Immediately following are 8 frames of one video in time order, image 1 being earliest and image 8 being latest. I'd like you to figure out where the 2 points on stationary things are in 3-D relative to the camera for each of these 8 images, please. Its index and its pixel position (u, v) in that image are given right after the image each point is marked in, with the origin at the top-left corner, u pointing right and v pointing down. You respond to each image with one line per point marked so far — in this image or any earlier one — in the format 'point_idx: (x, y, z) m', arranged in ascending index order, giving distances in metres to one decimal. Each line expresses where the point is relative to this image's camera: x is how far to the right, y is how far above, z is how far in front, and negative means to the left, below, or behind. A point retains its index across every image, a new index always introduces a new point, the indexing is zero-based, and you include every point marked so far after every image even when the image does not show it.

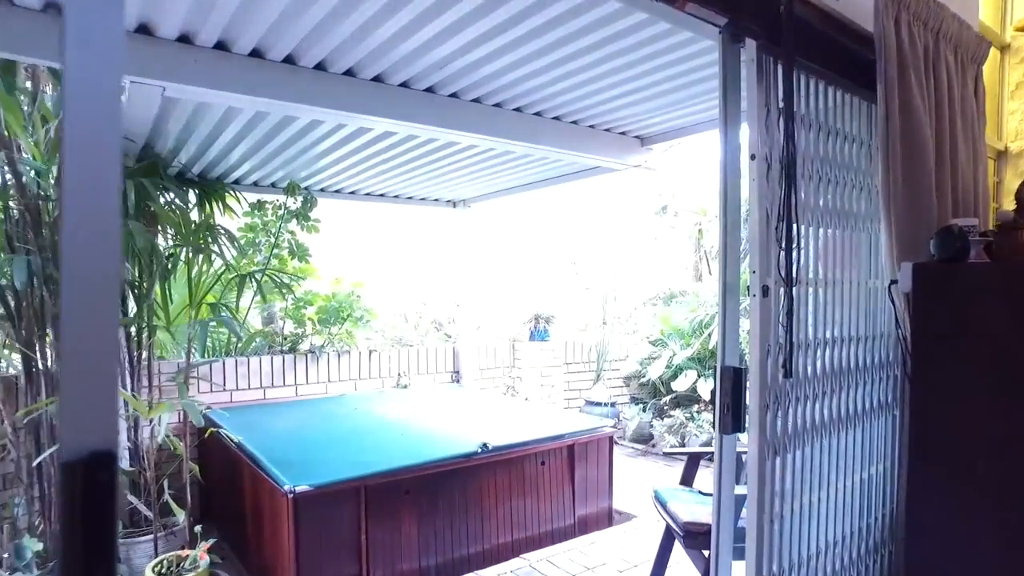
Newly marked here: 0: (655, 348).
0: (+1.1, -0.5, +5.1) m
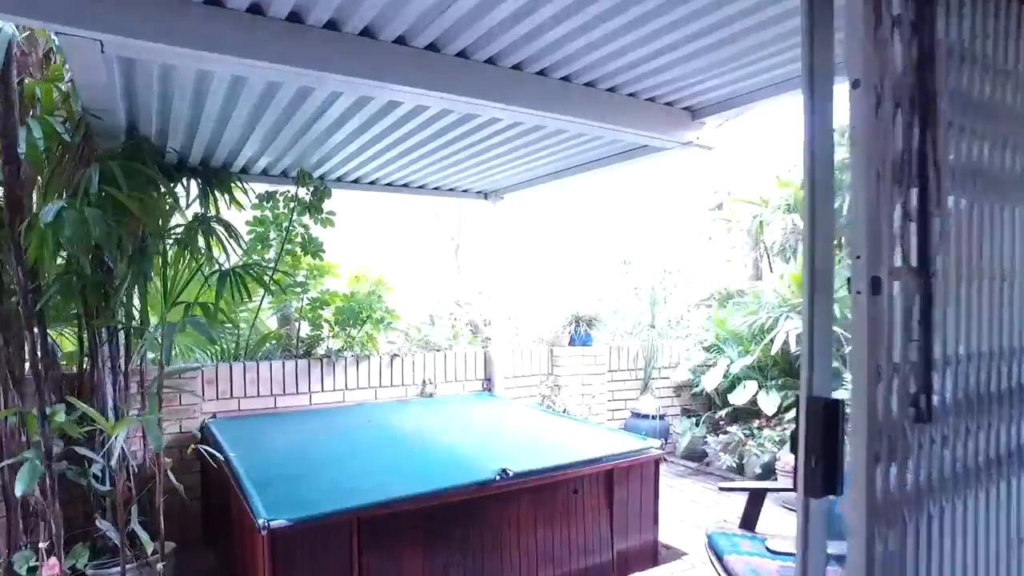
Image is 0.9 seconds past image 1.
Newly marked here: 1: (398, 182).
0: (+1.3, -0.4, +4.6) m
1: (-0.7, +0.6, +4.1) m
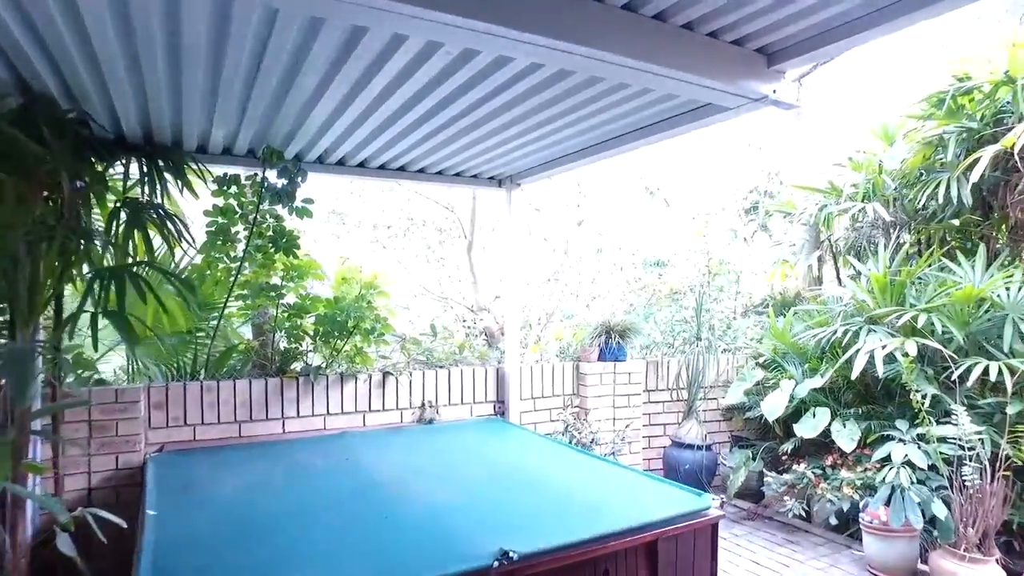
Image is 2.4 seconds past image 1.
0: (+1.4, -0.5, +3.8) m
1: (-0.6, +0.6, +3.5) m
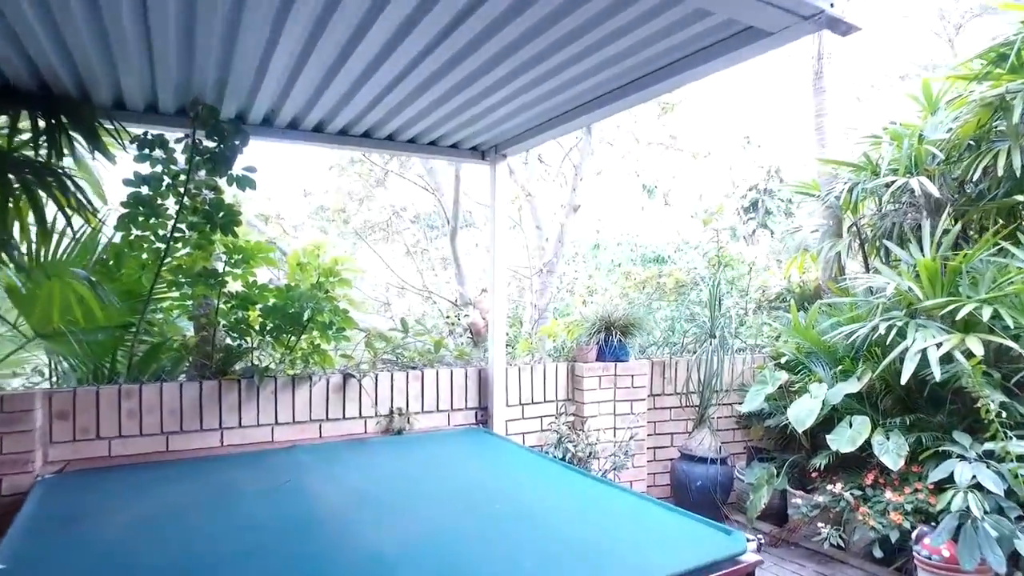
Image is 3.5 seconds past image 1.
0: (+1.3, -0.4, +3.3) m
1: (-0.7, +0.7, +2.9) m
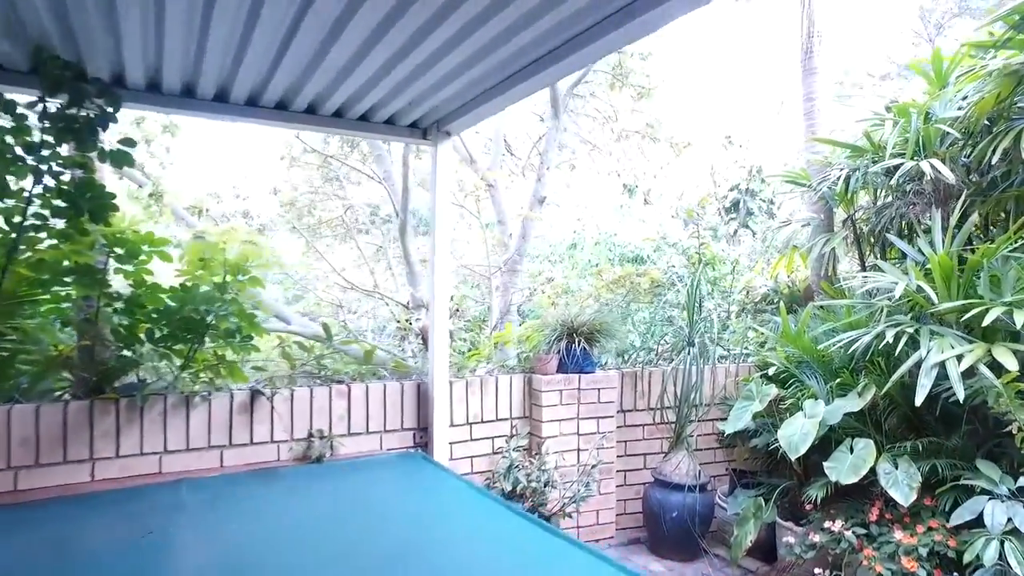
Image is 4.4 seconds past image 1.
0: (+1.1, -0.4, +2.9) m
1: (-0.9, +0.7, +2.5) m
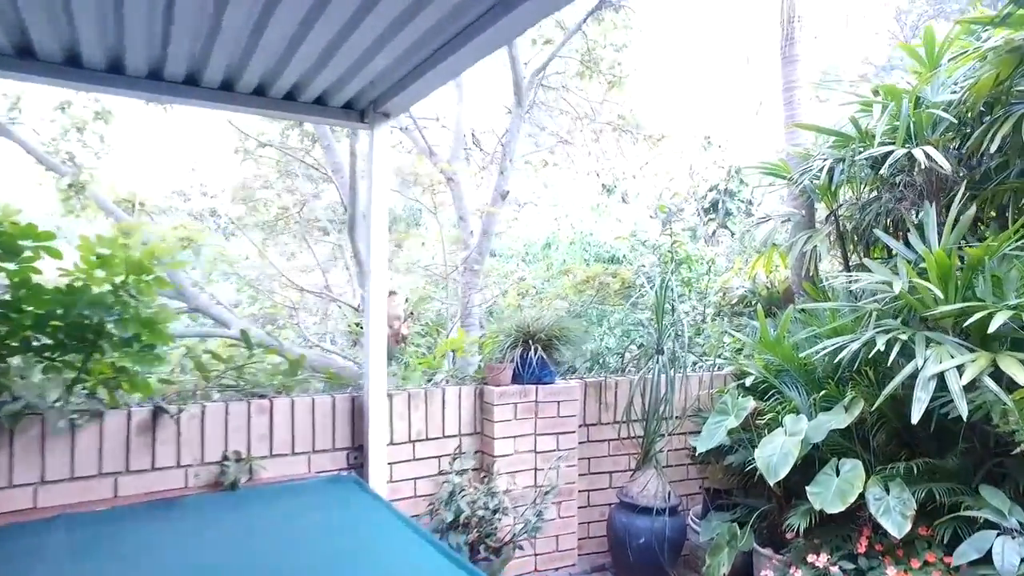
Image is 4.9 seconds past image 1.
0: (+0.9, -0.4, +2.6) m
1: (-1.1, +0.7, +2.1) m
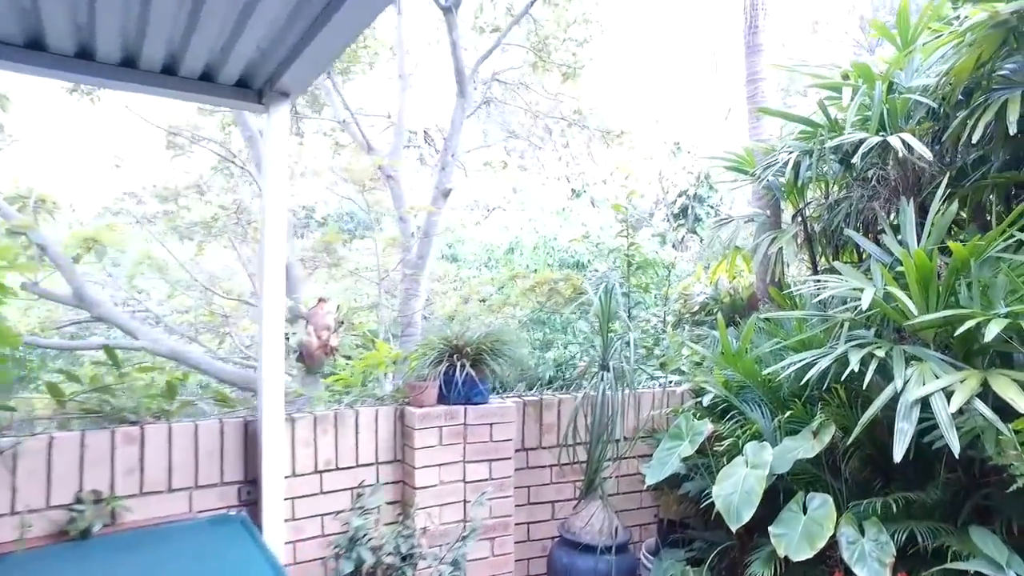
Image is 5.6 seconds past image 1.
0: (+0.7, -0.5, +2.3) m
1: (-1.3, +0.7, +1.8) m
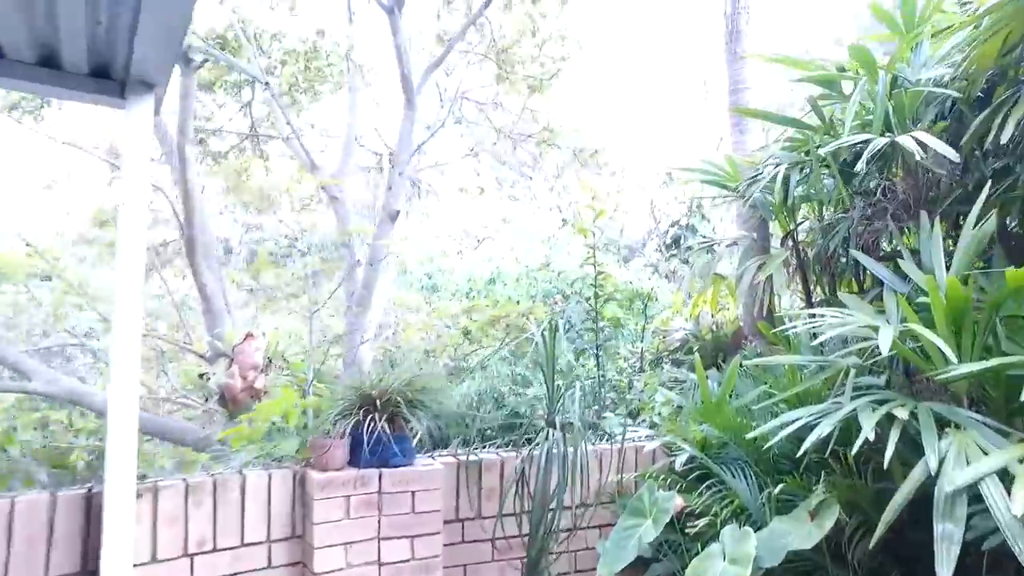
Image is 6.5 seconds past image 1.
0: (+0.5, -0.6, +1.9) m
1: (-1.5, +0.6, +1.3) m
